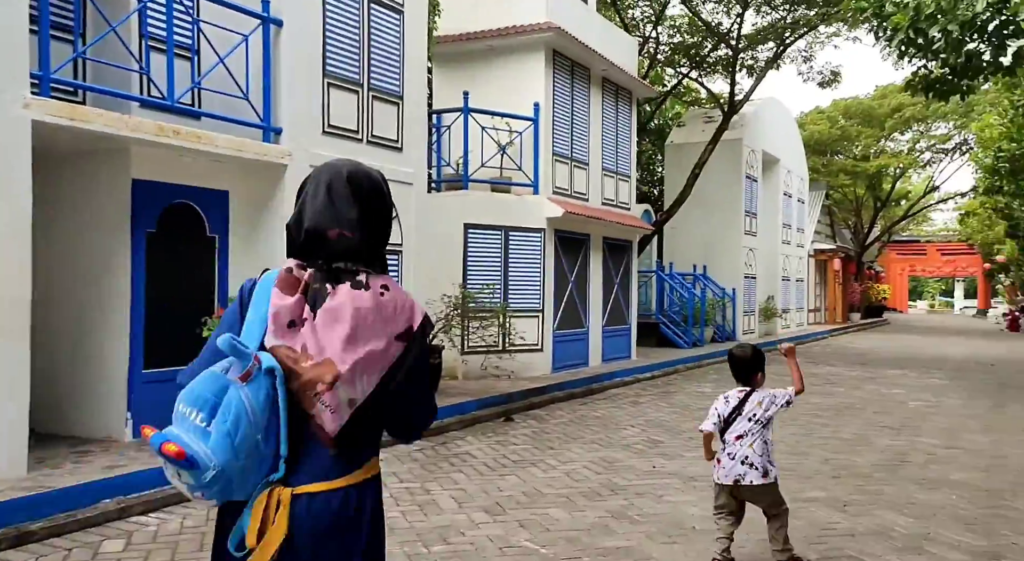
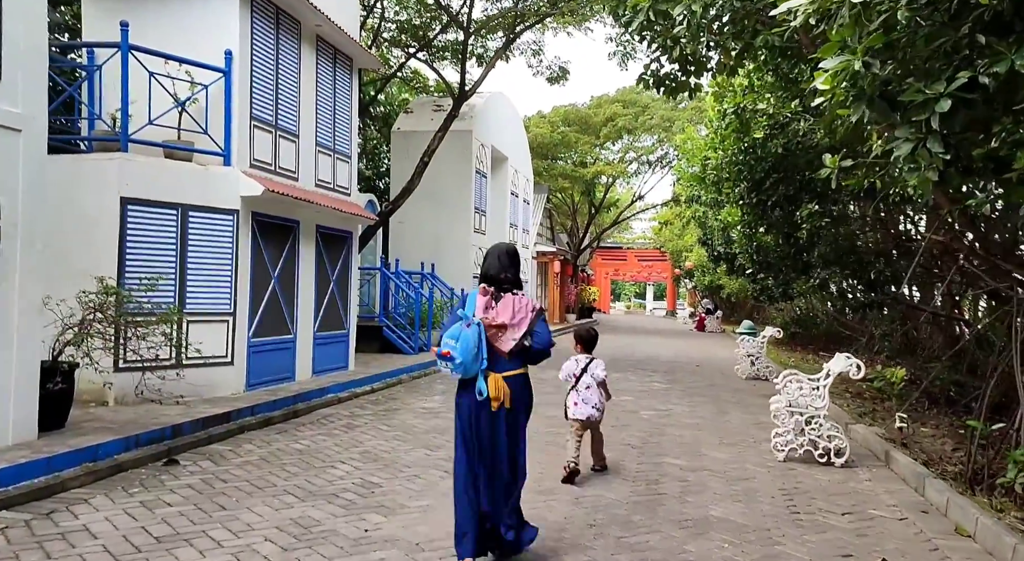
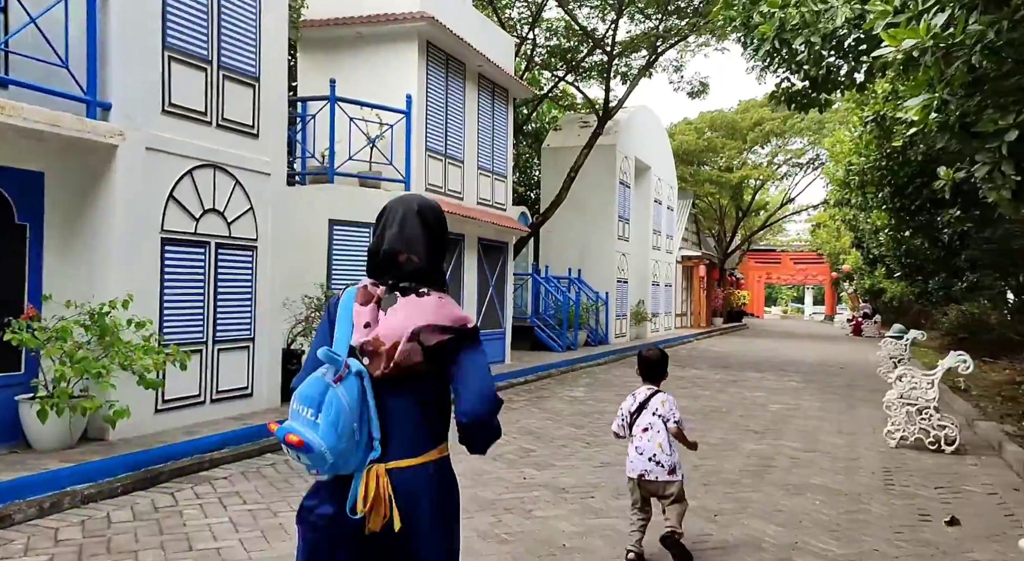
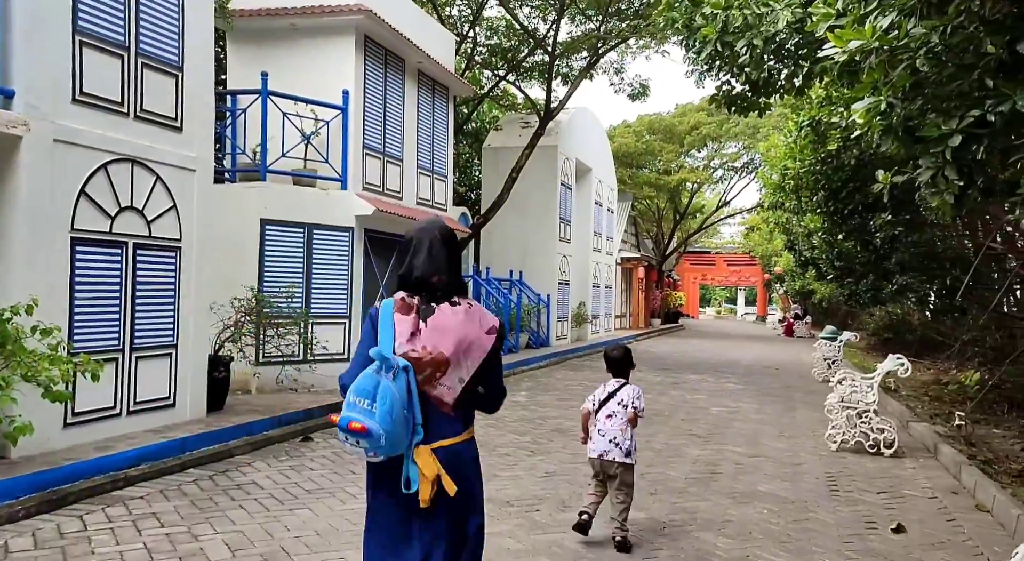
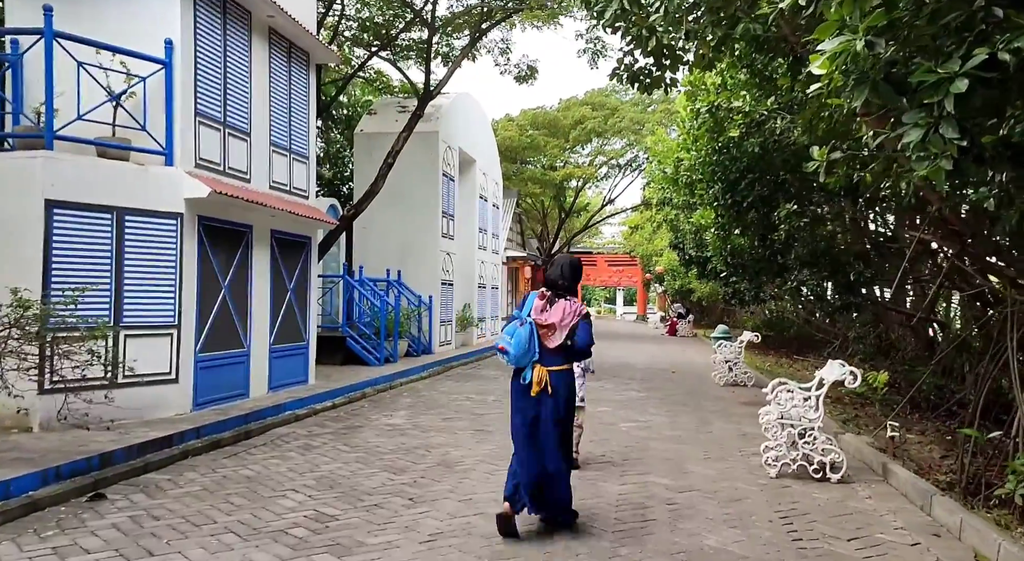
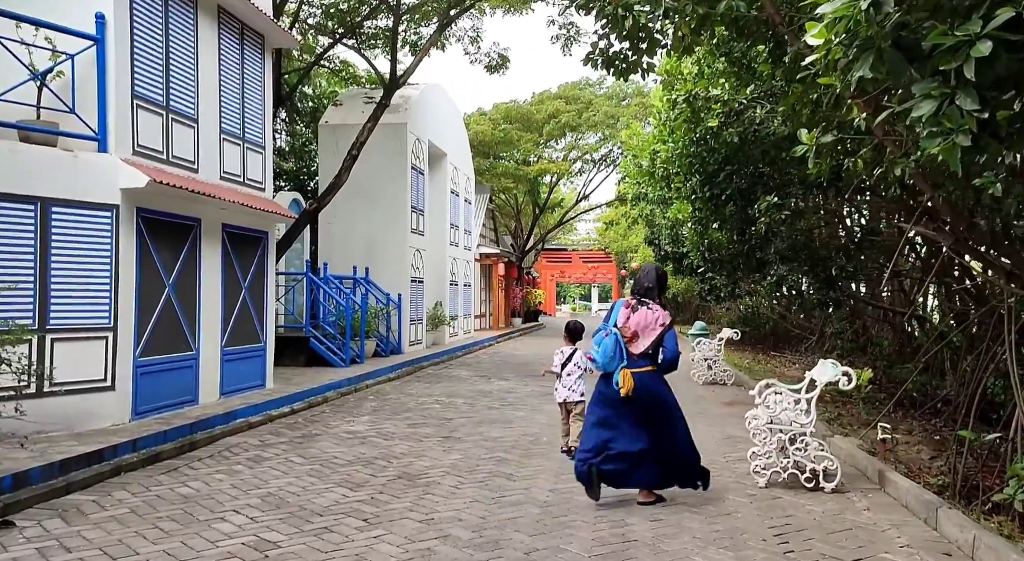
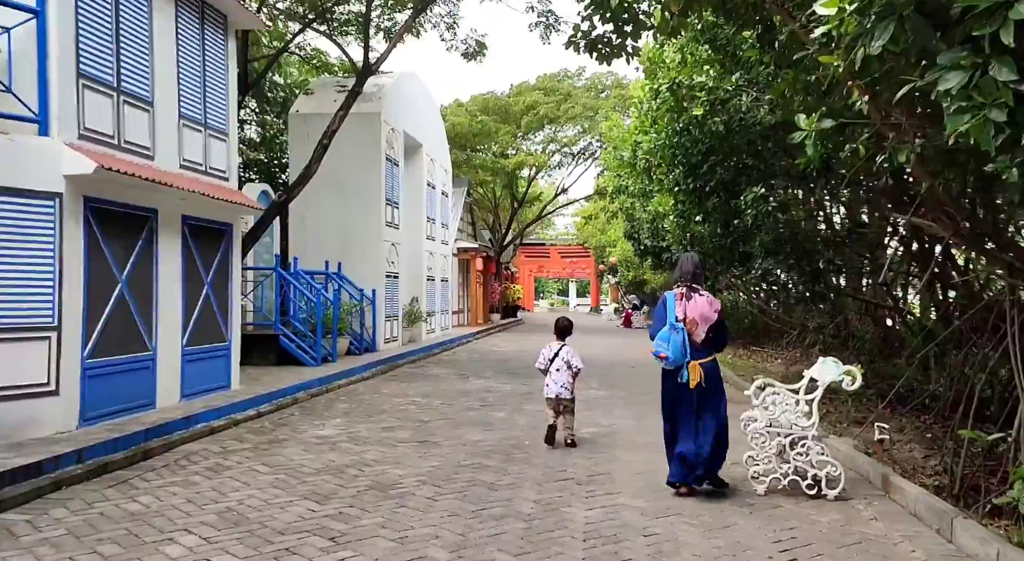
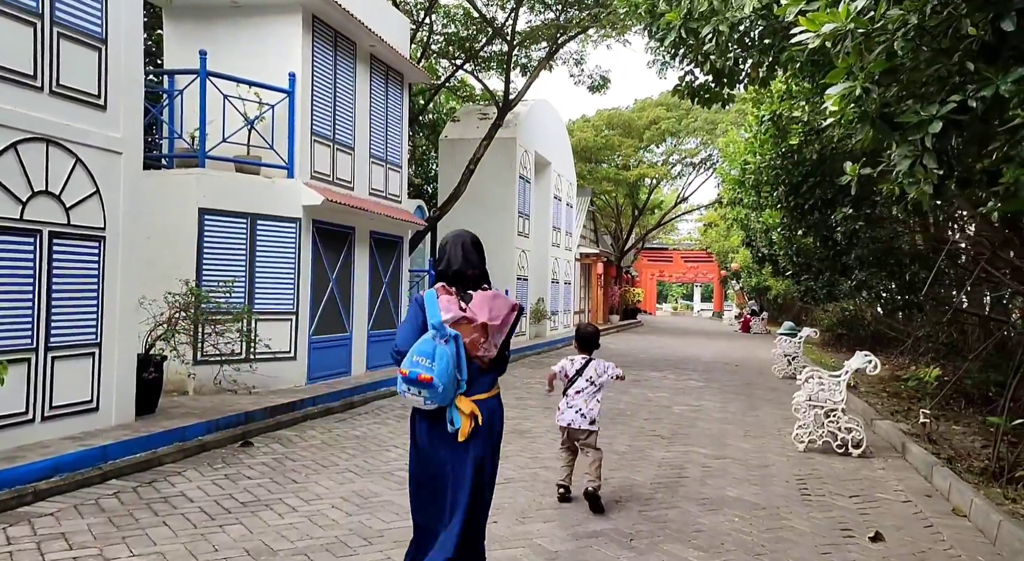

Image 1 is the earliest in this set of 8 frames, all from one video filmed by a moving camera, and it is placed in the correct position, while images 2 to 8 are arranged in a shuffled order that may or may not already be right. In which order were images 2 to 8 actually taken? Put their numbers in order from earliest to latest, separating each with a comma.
3, 4, 8, 2, 5, 6, 7
